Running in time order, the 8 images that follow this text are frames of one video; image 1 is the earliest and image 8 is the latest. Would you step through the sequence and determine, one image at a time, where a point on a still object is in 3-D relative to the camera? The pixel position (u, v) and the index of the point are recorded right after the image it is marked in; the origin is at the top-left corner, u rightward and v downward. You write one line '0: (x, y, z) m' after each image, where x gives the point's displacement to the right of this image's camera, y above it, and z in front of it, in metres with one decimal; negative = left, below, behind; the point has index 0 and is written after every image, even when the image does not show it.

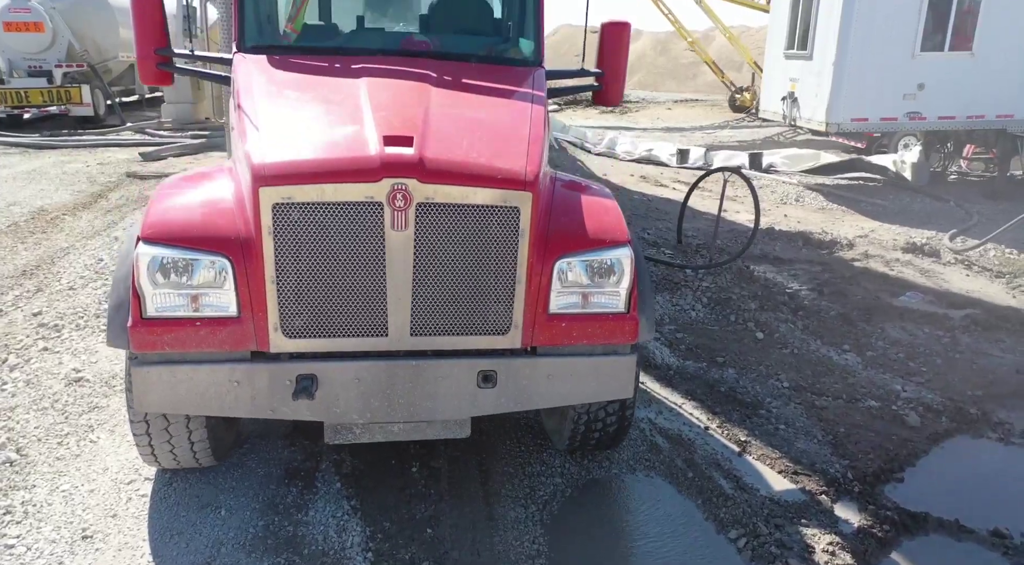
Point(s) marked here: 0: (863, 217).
0: (+3.7, +0.7, +8.6) m
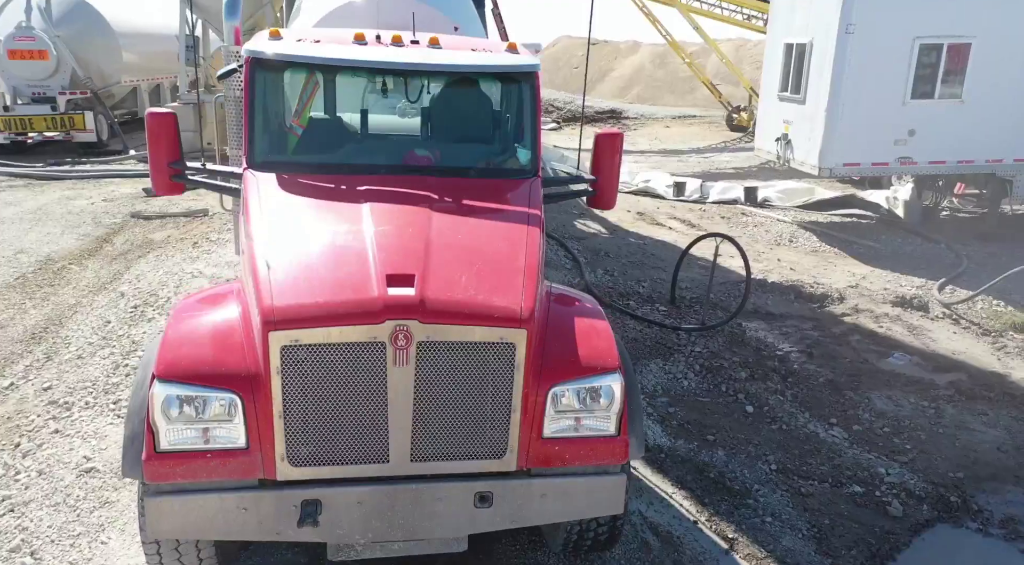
0: (+3.7, +0.2, +8.7) m
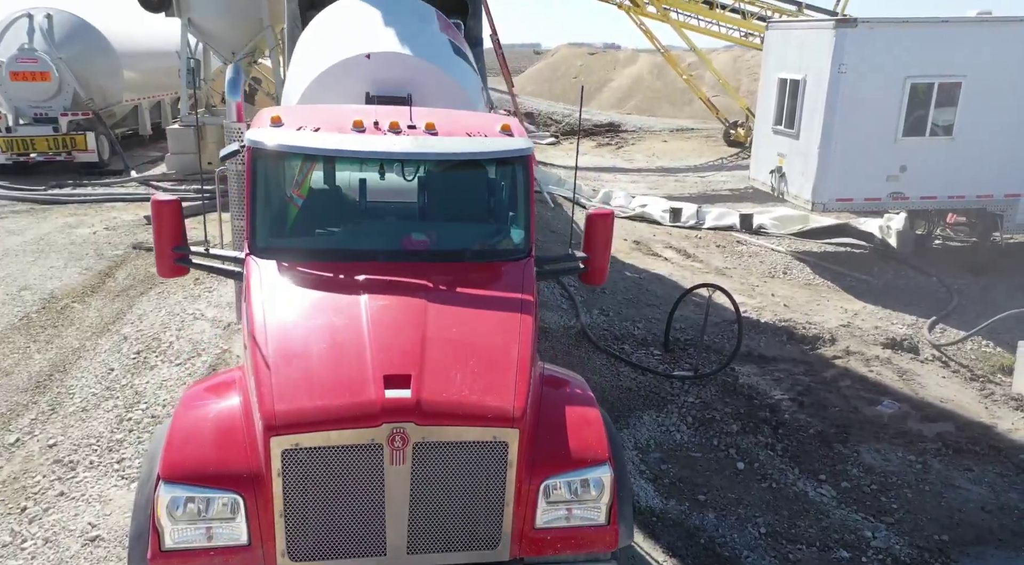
0: (+3.6, -0.1, +8.8) m
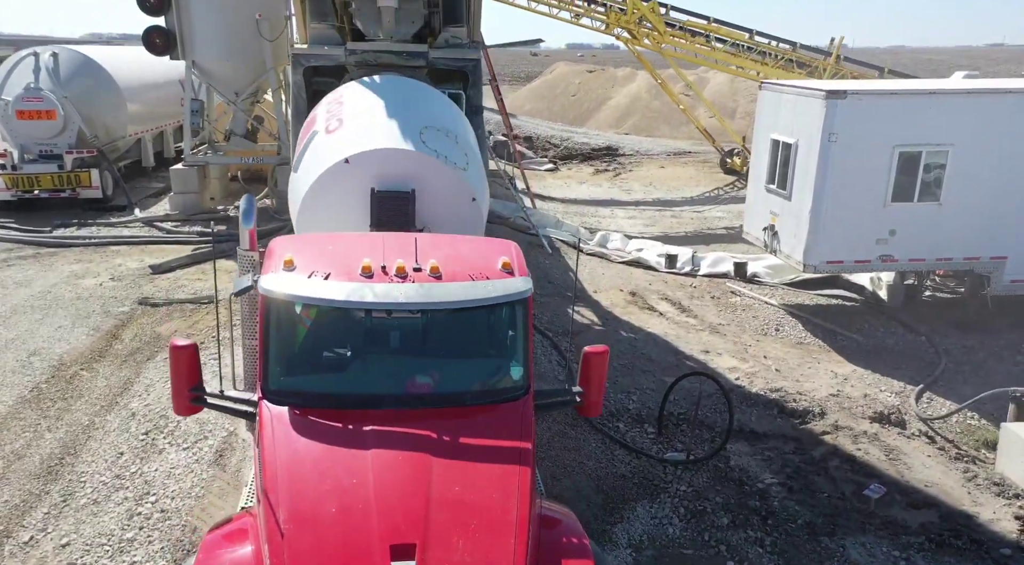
0: (+3.6, -0.8, +9.0) m
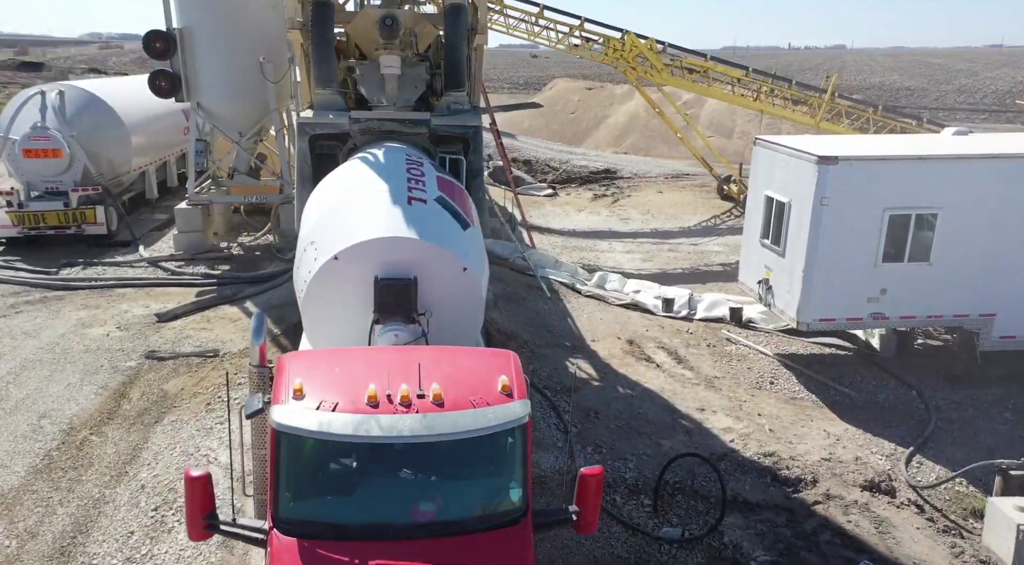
0: (+3.6, -1.5, +9.2) m
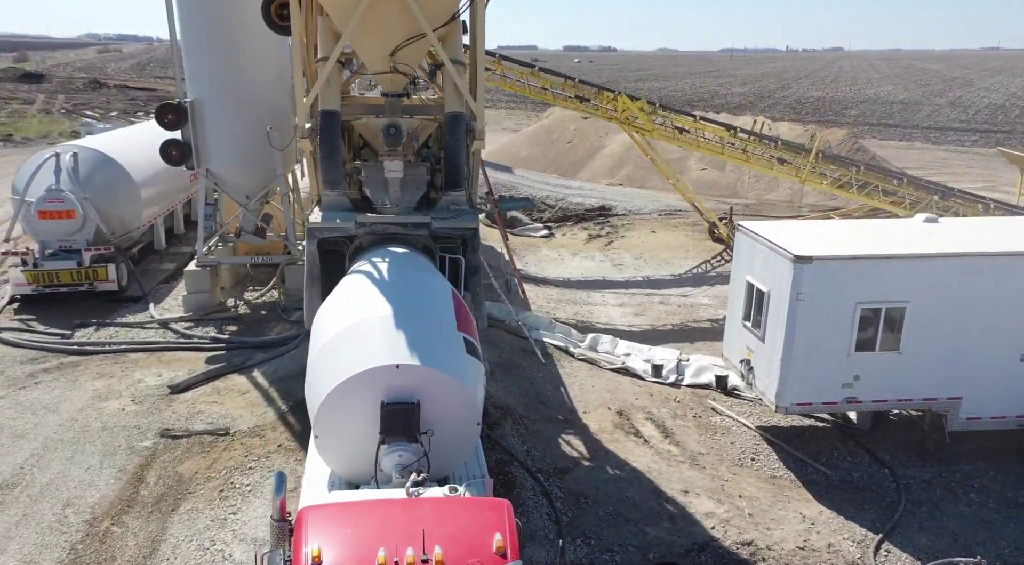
0: (+3.5, -2.5, +9.8) m
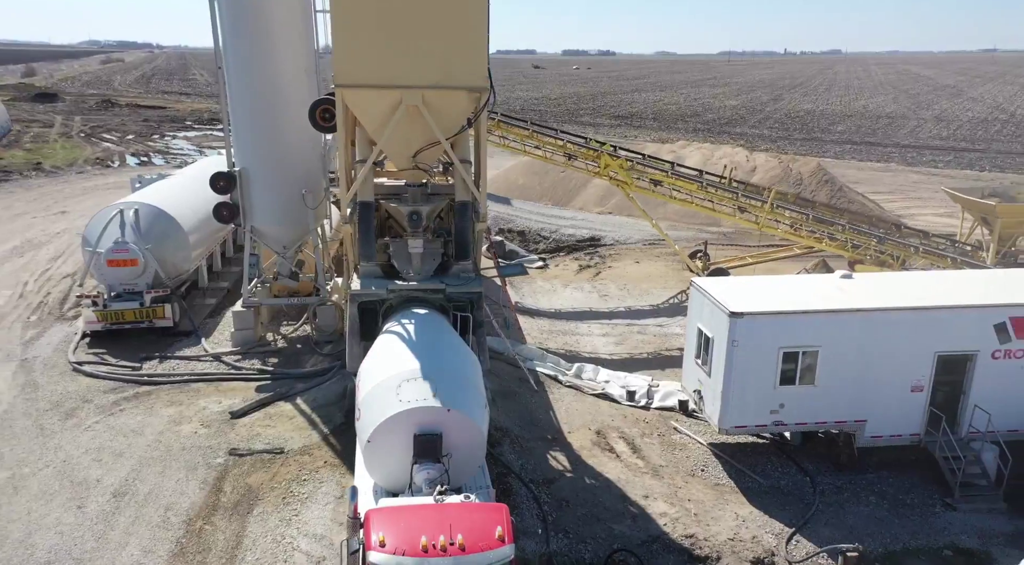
0: (+3.5, -3.3, +12.4) m
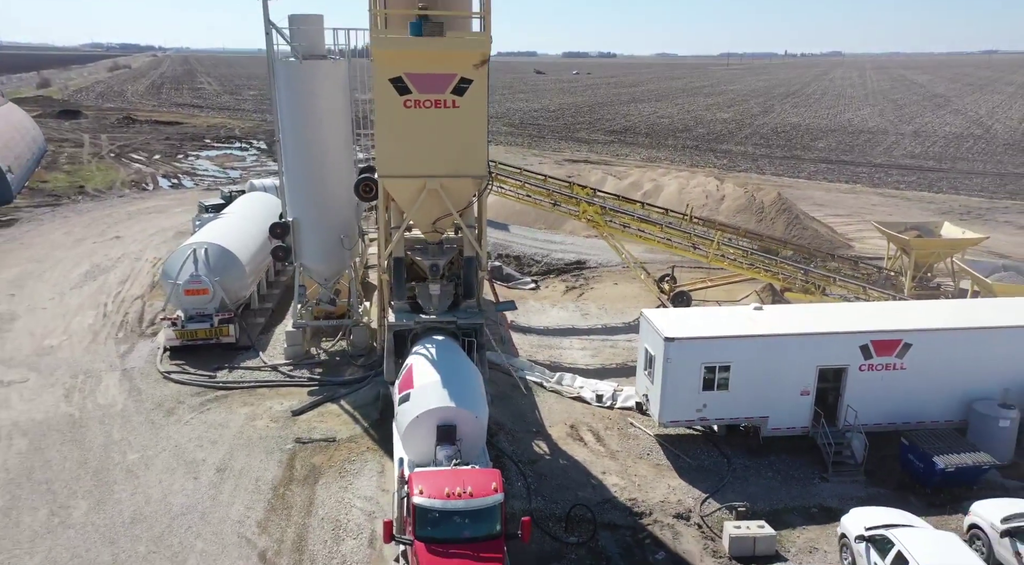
0: (+3.4, -4.0, +16.8) m
